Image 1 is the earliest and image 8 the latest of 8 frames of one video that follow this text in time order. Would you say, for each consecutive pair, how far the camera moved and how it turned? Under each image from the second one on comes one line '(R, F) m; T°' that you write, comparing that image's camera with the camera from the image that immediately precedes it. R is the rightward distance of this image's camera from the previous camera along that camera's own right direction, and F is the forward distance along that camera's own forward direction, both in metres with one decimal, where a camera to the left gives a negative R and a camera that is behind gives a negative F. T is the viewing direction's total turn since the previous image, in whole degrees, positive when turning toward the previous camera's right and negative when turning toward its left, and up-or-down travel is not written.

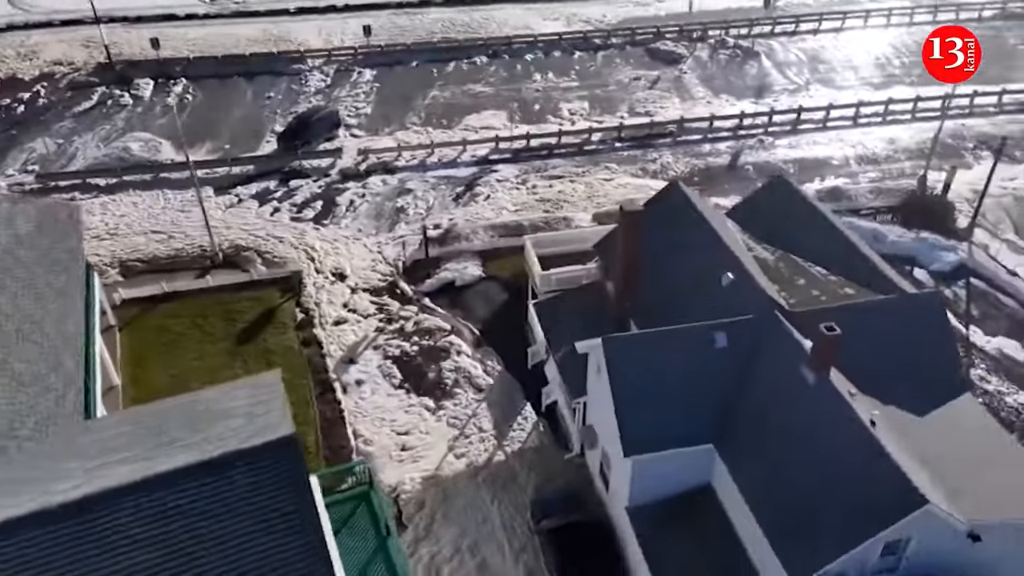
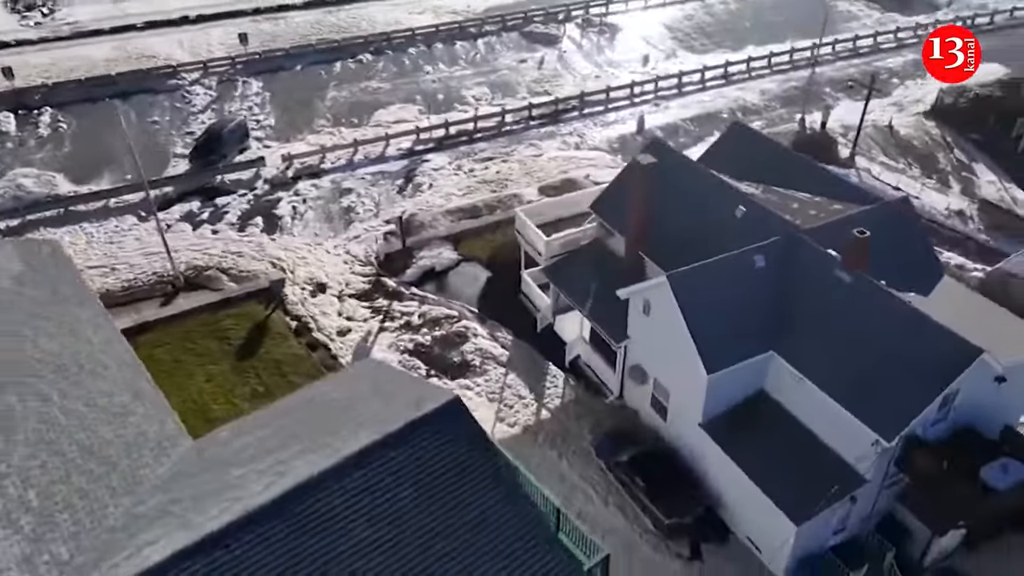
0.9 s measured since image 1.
(-4.9, -0.5) m; +13°
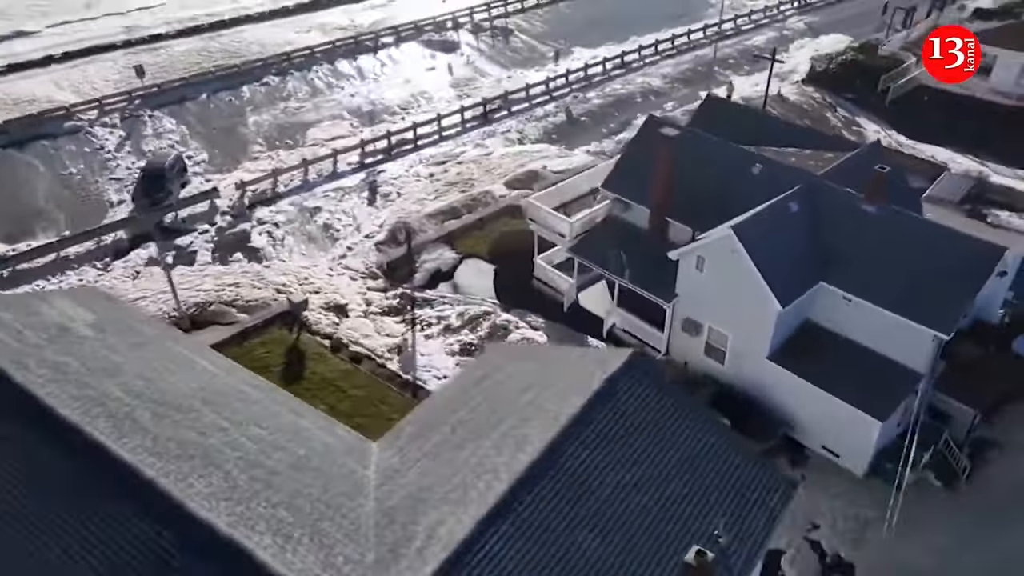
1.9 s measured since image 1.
(-5.7, -0.4) m; +12°
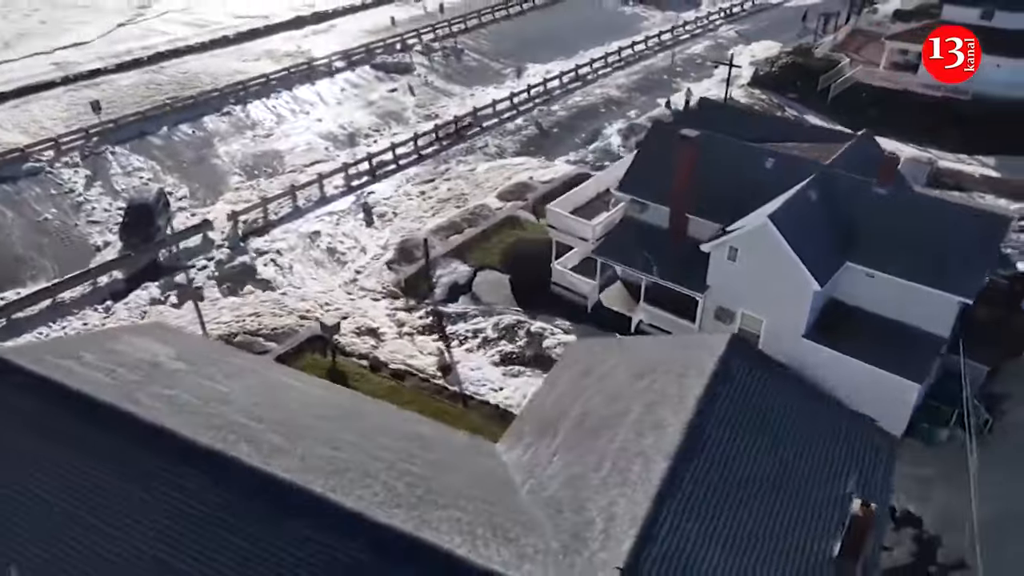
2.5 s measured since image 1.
(-3.6, -0.3) m; +7°
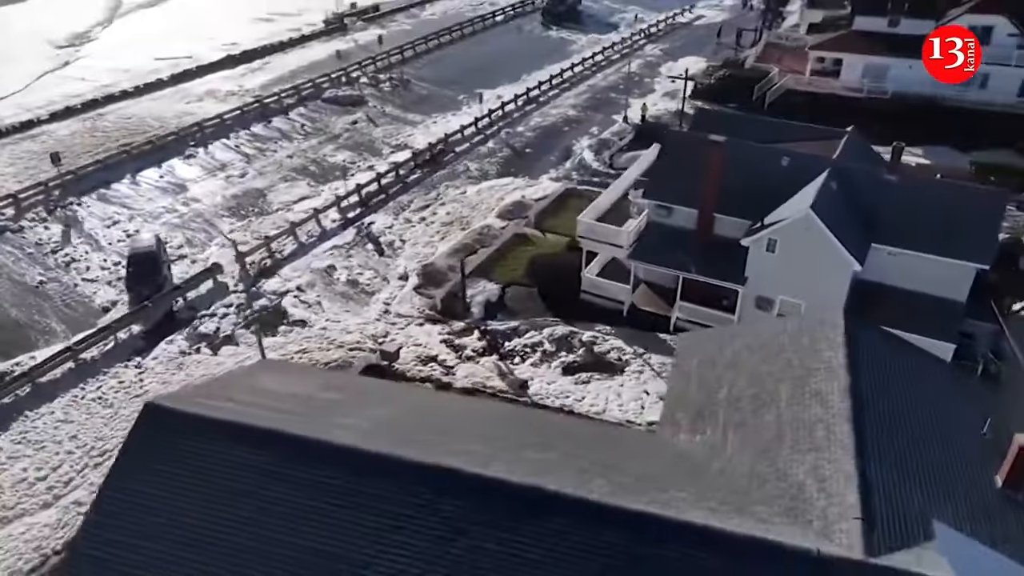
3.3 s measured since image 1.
(-5.0, -0.4) m; +9°
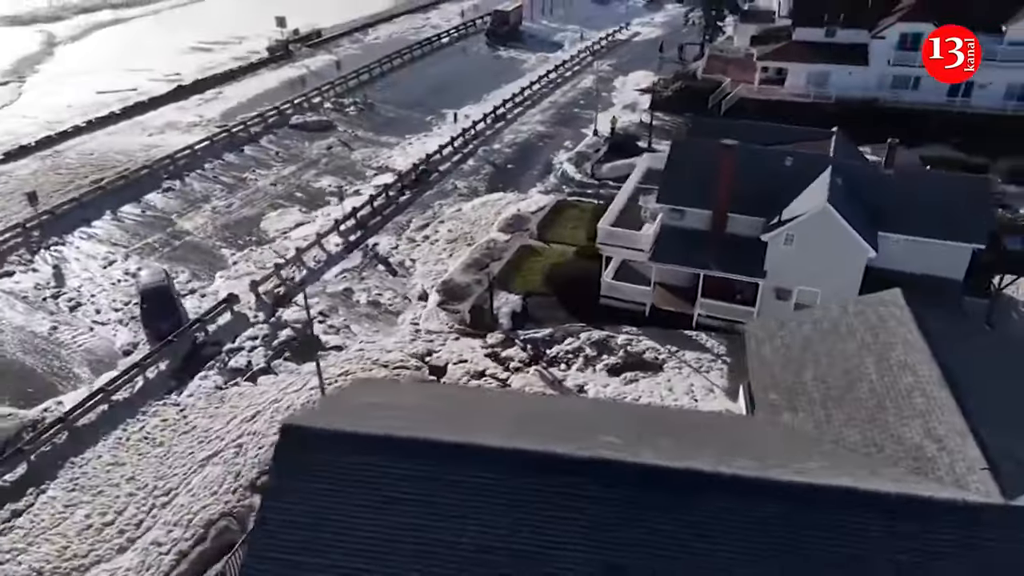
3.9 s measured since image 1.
(-3.9, -0.5) m; +6°
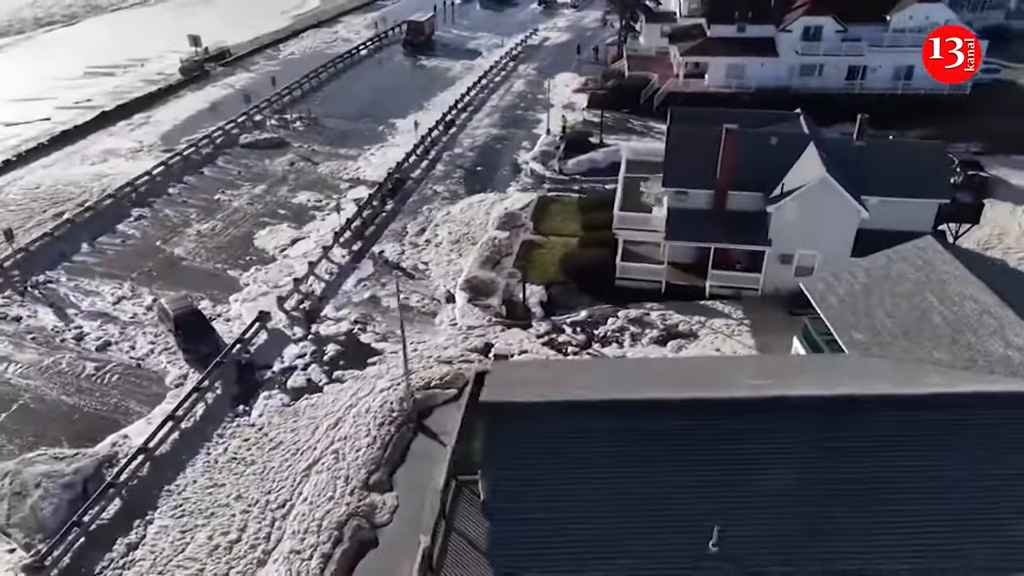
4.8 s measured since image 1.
(-5.9, -0.9) m; +10°
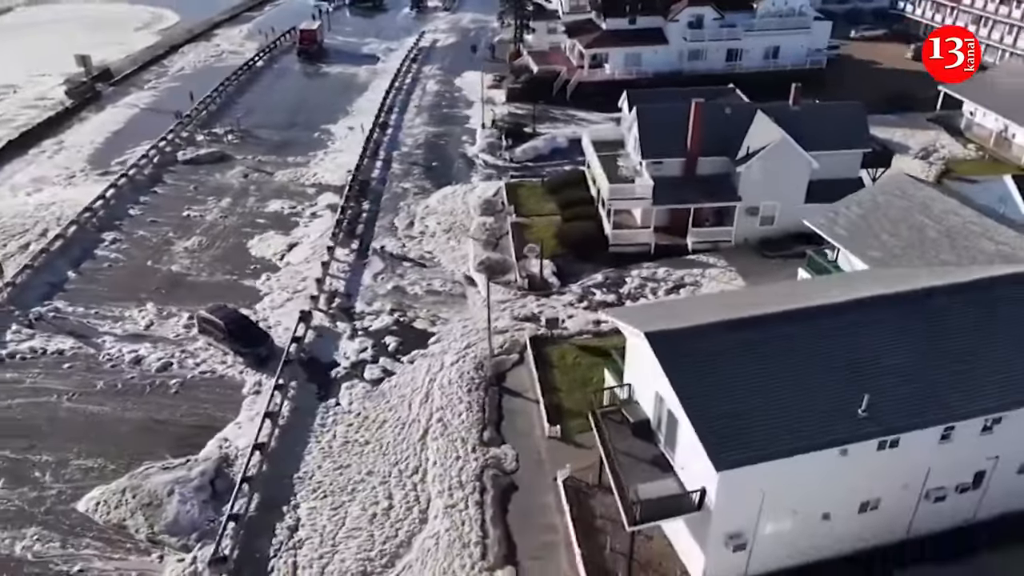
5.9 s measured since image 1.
(-7.2, -1.7) m; +12°
